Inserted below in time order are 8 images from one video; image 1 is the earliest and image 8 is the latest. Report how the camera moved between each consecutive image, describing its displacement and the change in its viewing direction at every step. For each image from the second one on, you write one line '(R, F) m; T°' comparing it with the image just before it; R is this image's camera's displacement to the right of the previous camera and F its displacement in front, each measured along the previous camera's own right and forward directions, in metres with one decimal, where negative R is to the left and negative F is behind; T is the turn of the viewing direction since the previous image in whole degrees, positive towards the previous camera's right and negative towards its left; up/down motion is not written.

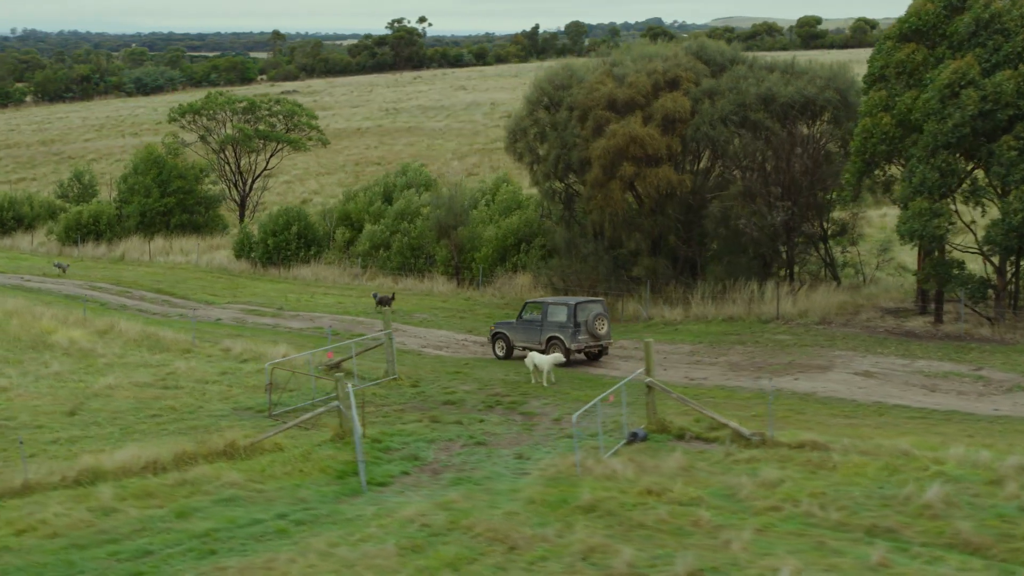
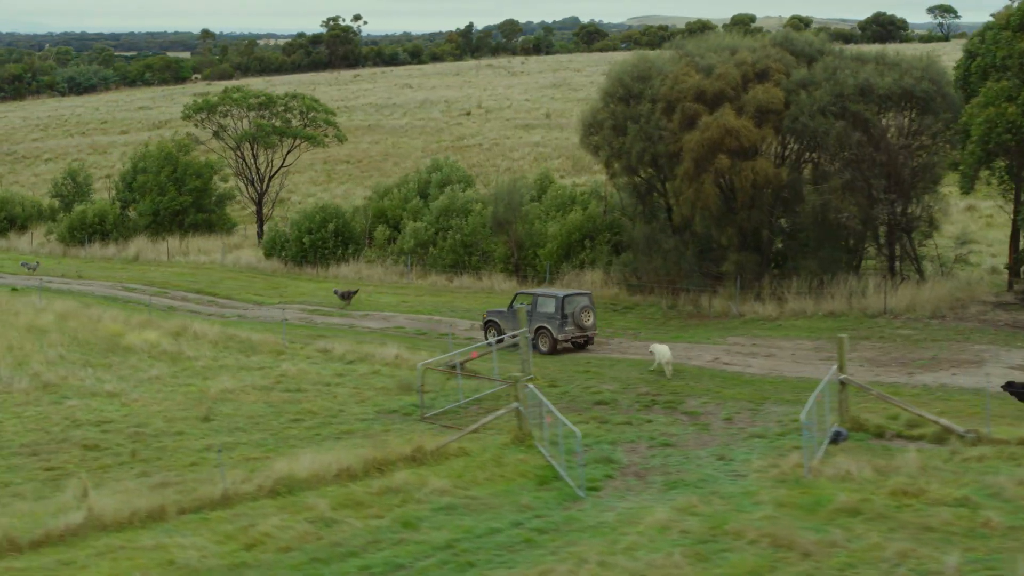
(-3.0, +0.8) m; +3°
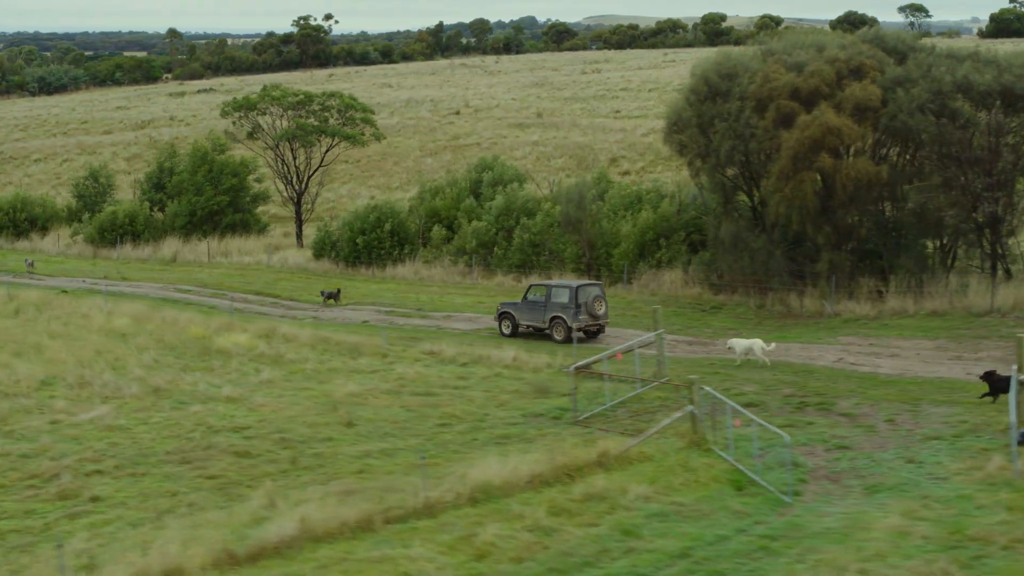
(-2.4, +0.4) m; +2°
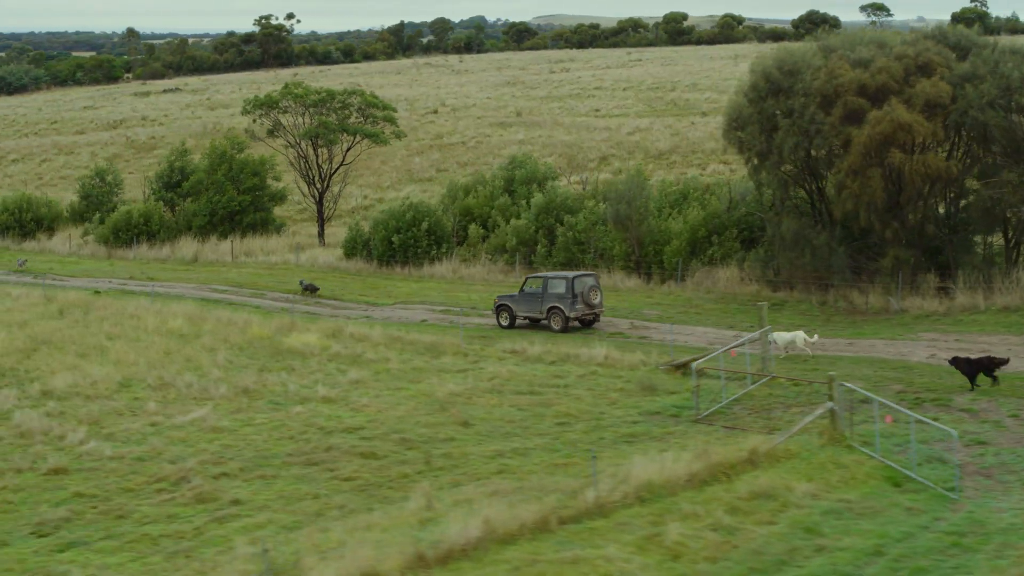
(-2.0, +0.3) m; +2°
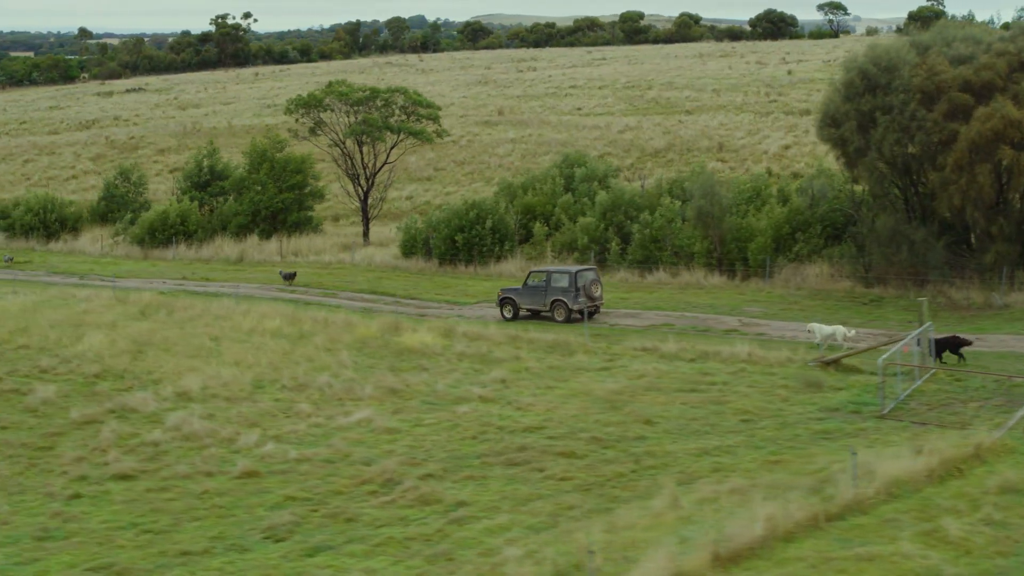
(-2.9, +0.2) m; +2°
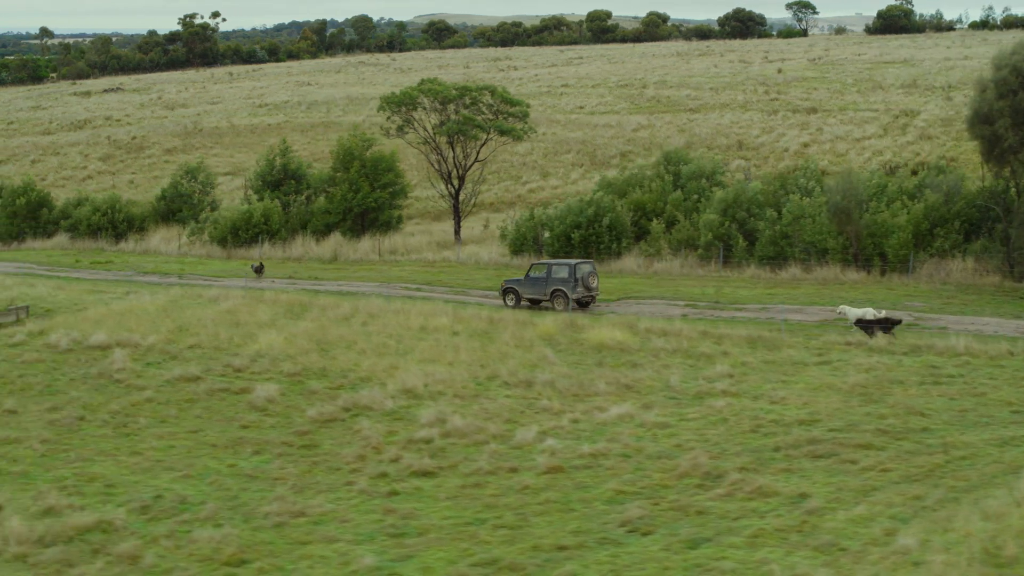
(-4.1, 0.0) m; +2°
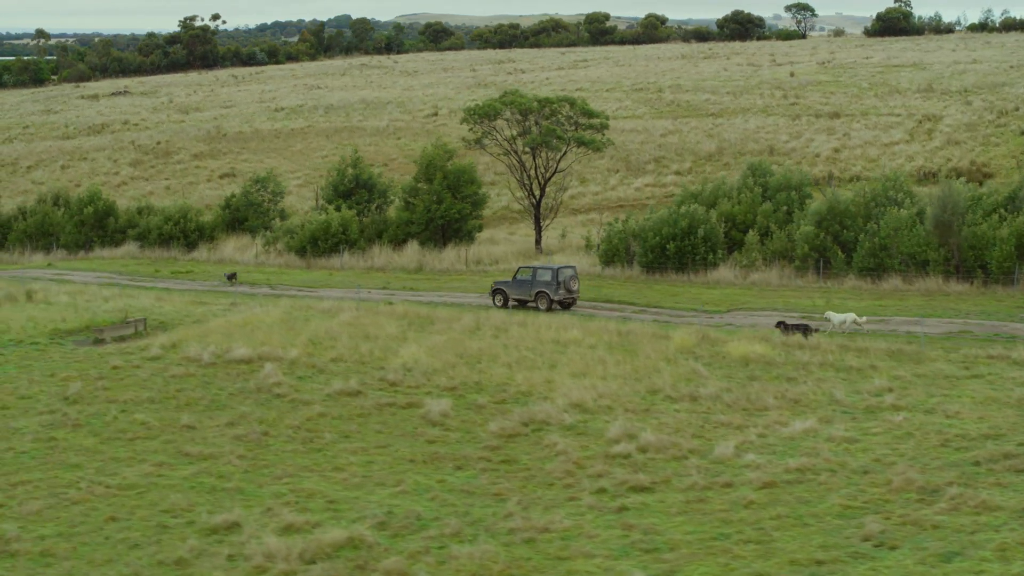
(-2.8, -0.6) m; +1°
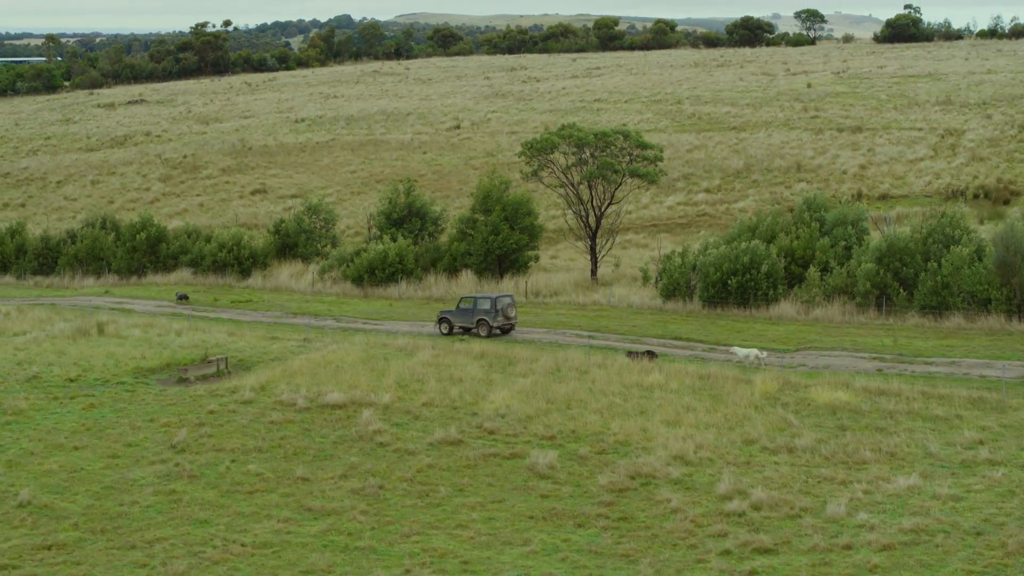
(-1.6, -0.8) m; 0°
